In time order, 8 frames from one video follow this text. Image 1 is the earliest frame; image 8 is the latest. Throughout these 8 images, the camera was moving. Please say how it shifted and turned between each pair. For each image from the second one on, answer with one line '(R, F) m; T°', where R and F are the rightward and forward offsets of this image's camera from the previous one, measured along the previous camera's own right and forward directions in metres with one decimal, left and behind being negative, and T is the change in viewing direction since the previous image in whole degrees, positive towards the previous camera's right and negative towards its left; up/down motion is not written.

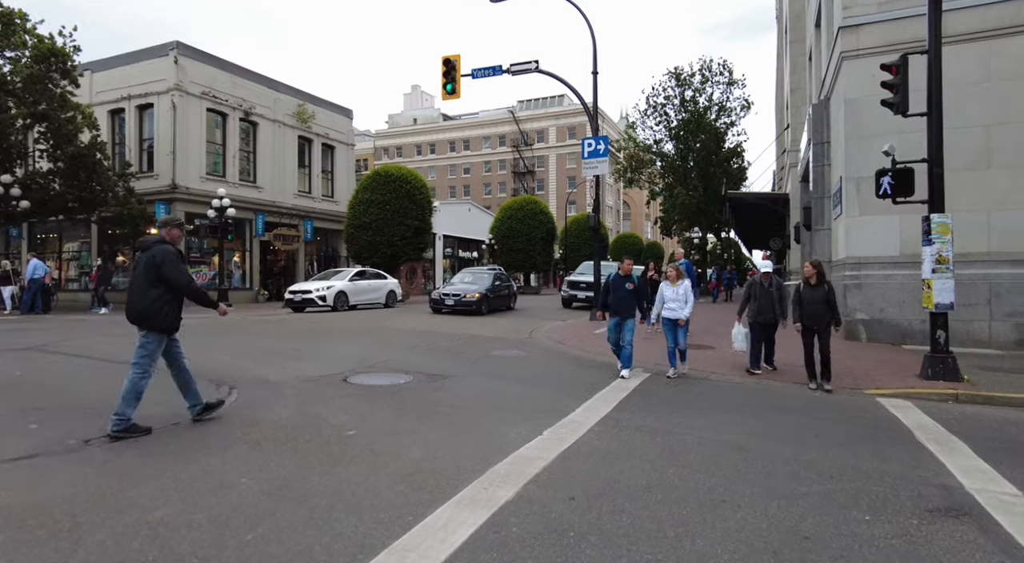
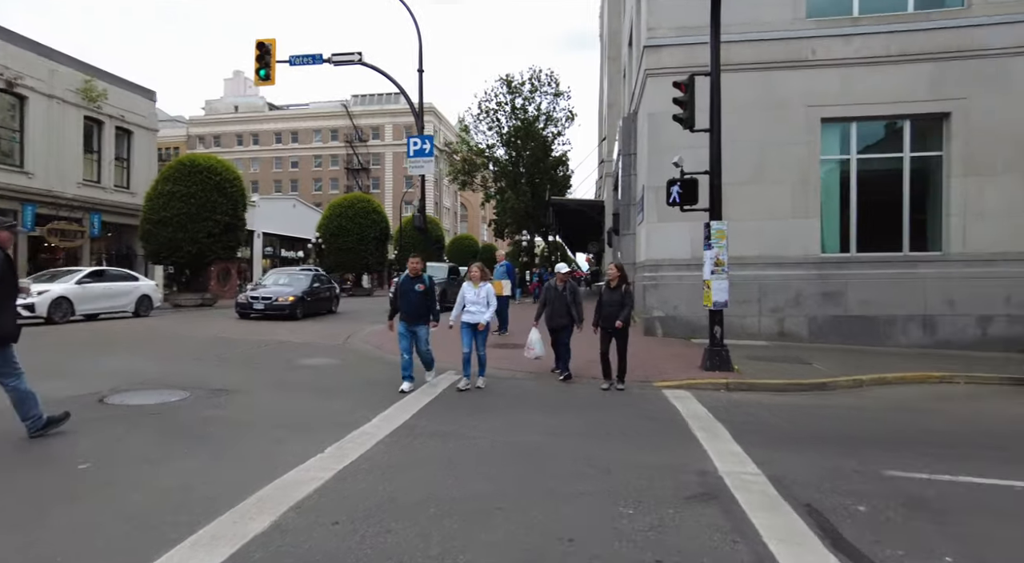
(+0.3, +0.1) m; +15°
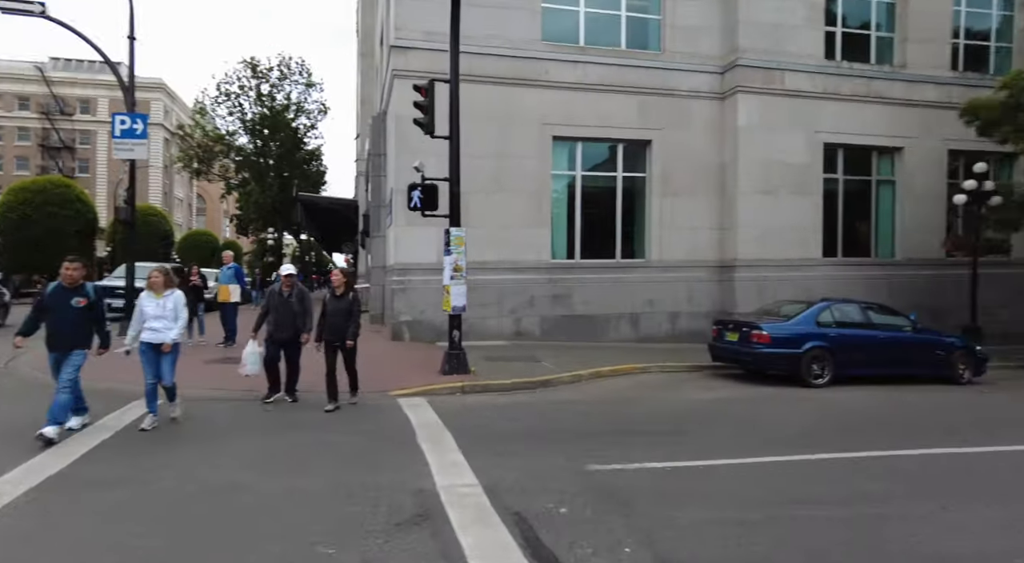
(+0.3, +0.2) m; +22°
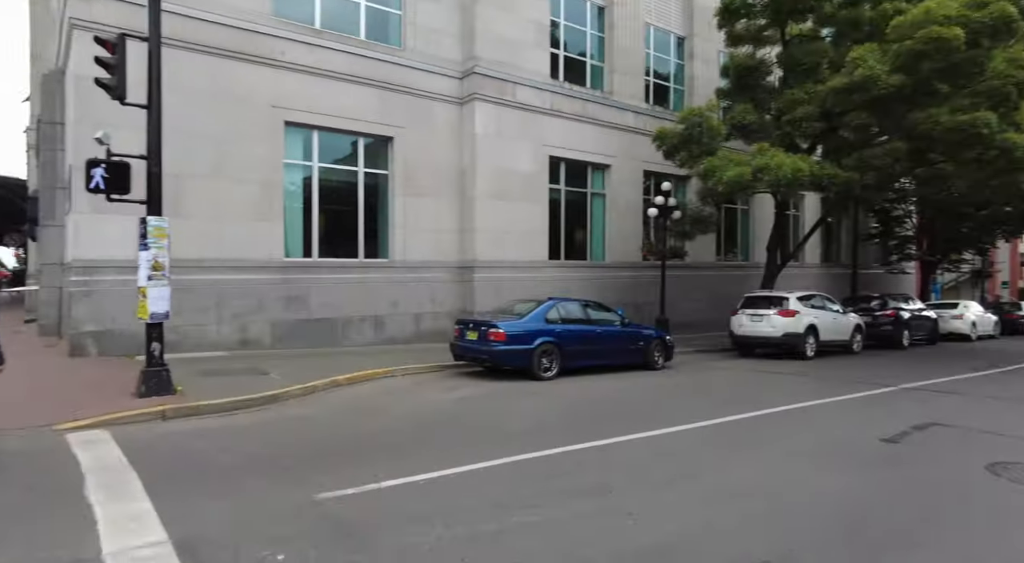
(+0.1, +0.5) m; +23°
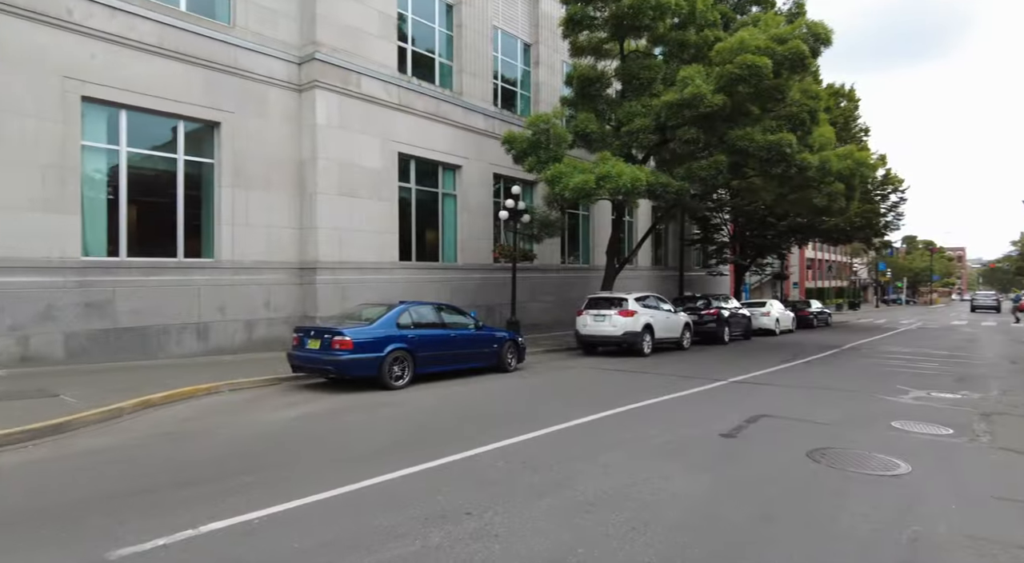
(-0.1, +0.5) m; +14°
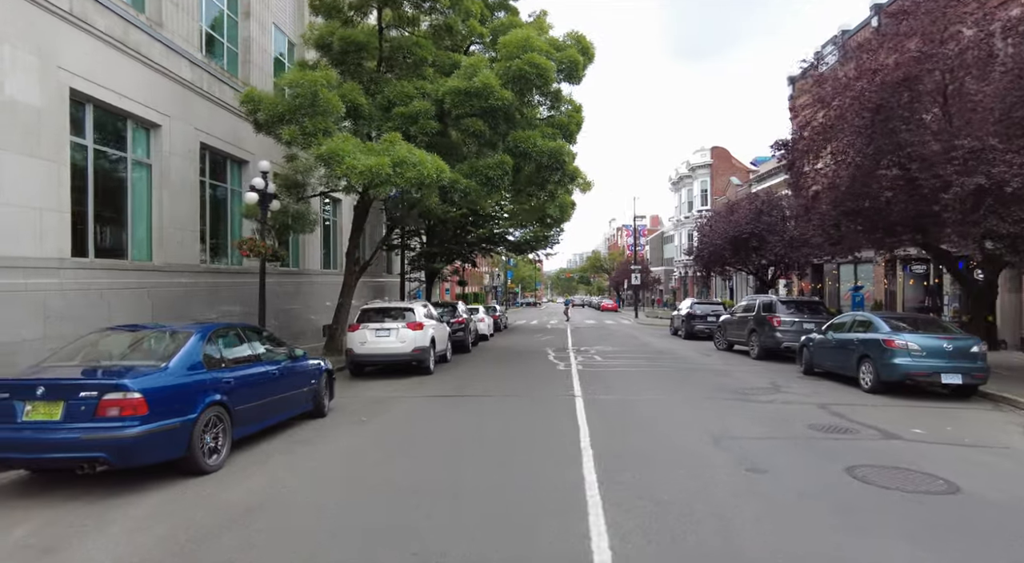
(-3.1, +3.7) m; +35°
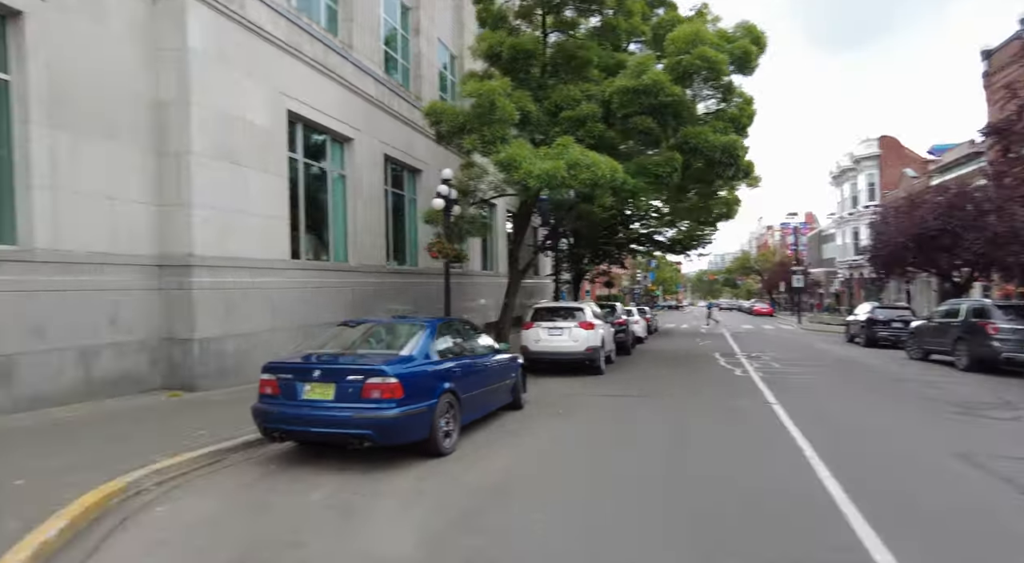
(-0.9, -0.2) m; -12°
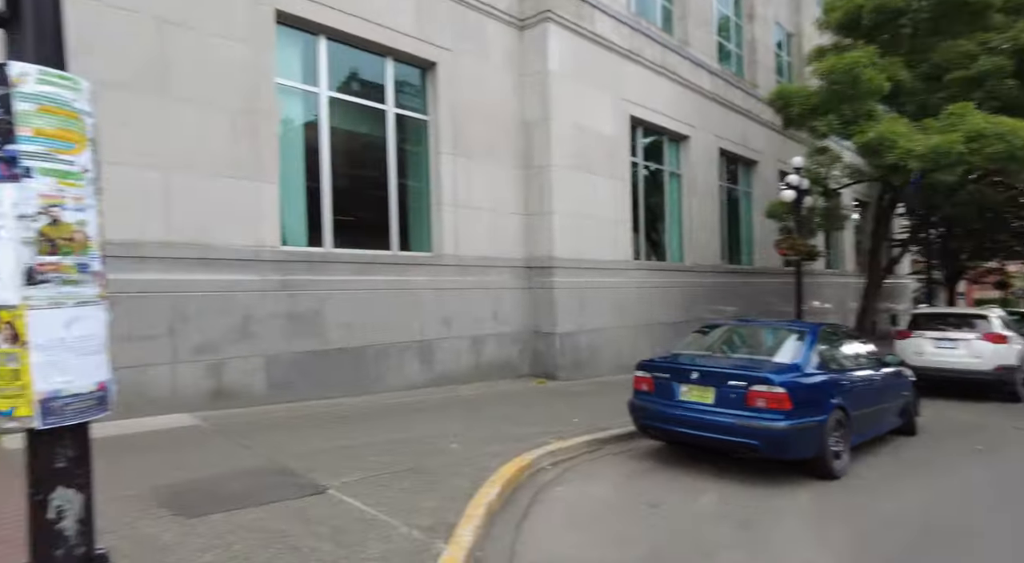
(-0.5, 0.0) m; -28°
